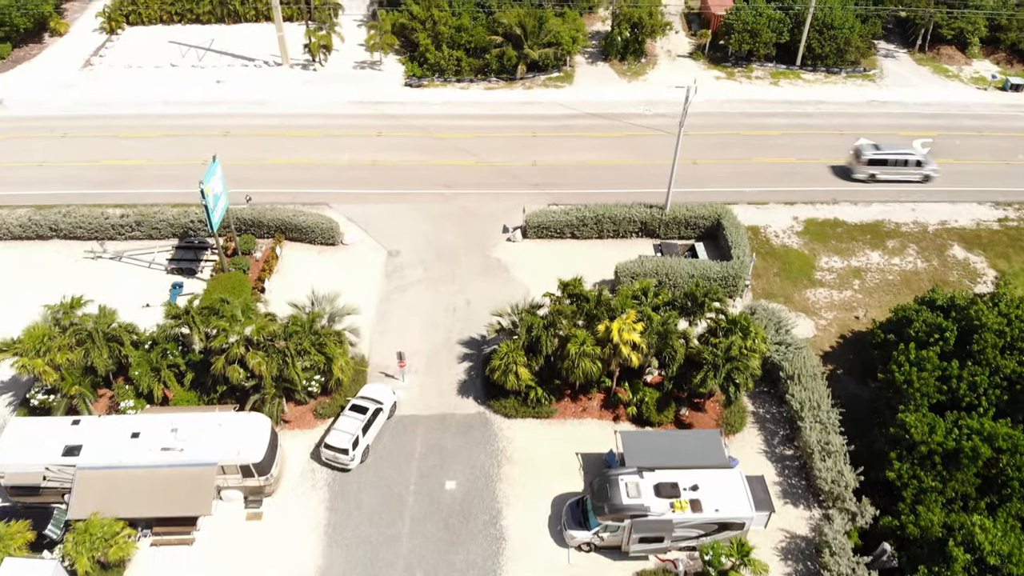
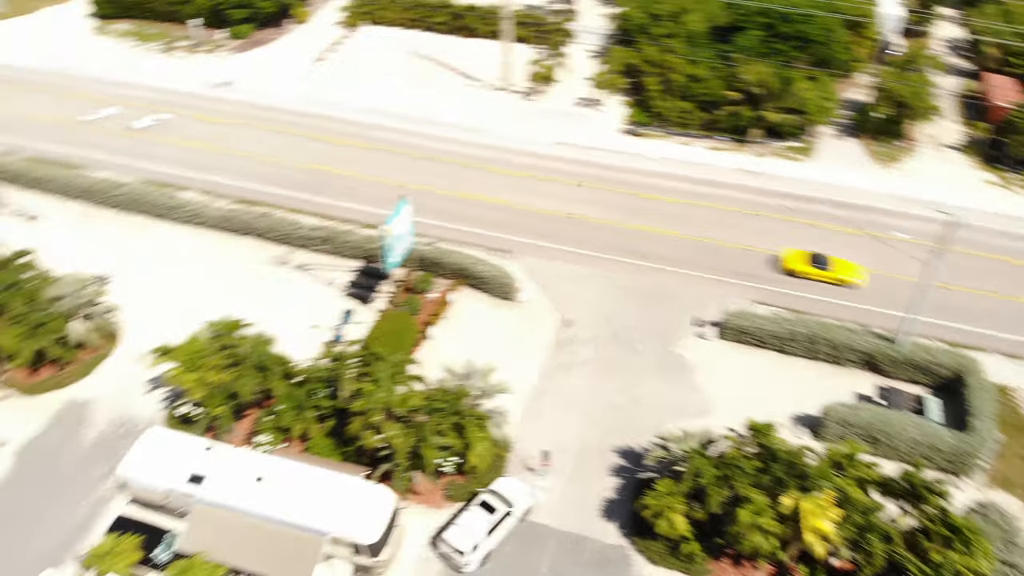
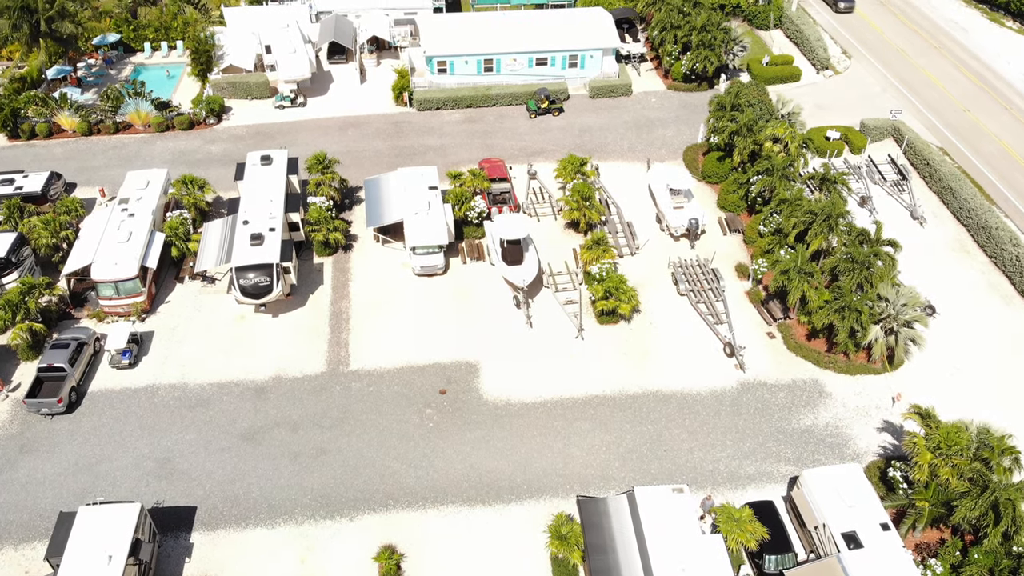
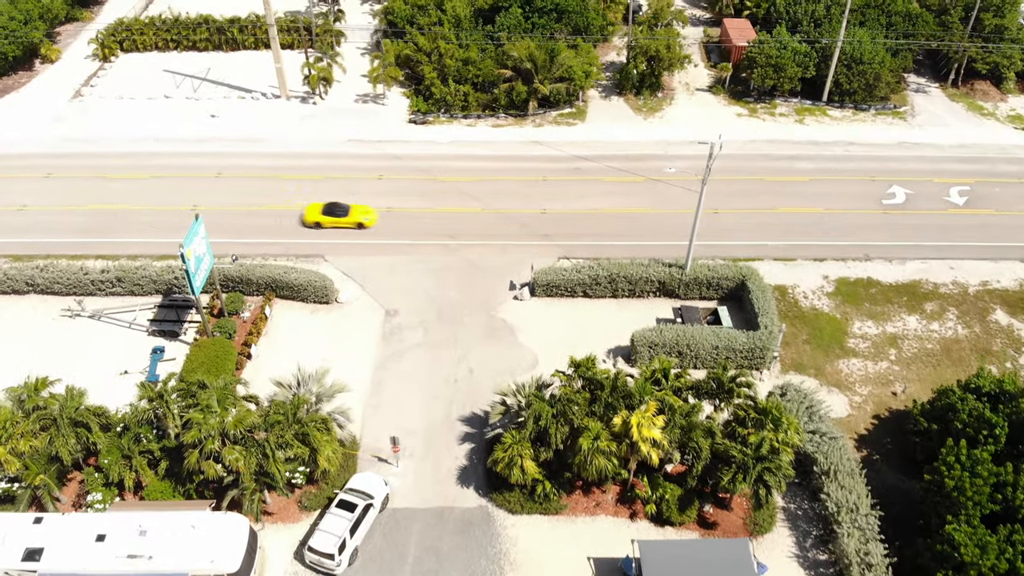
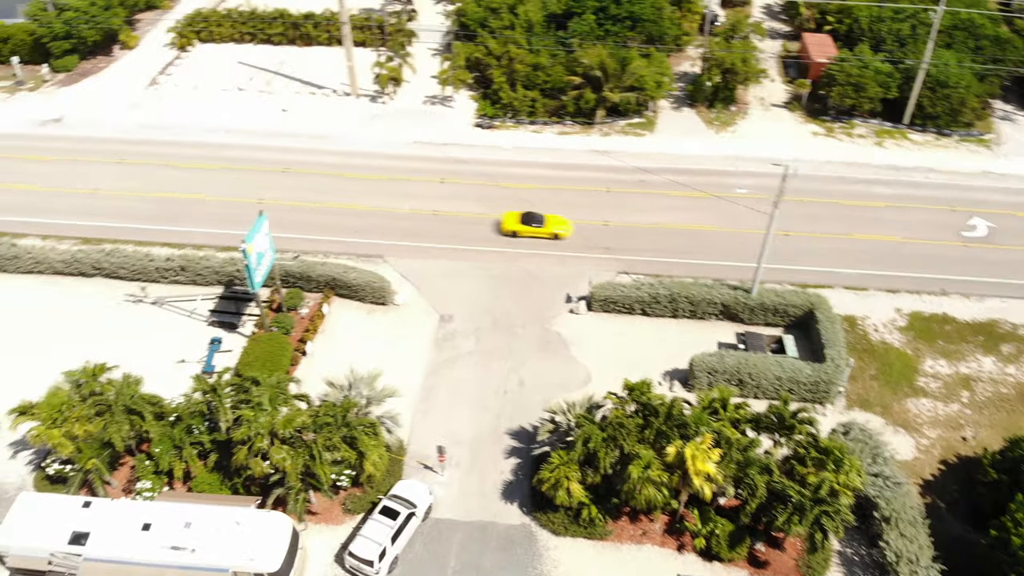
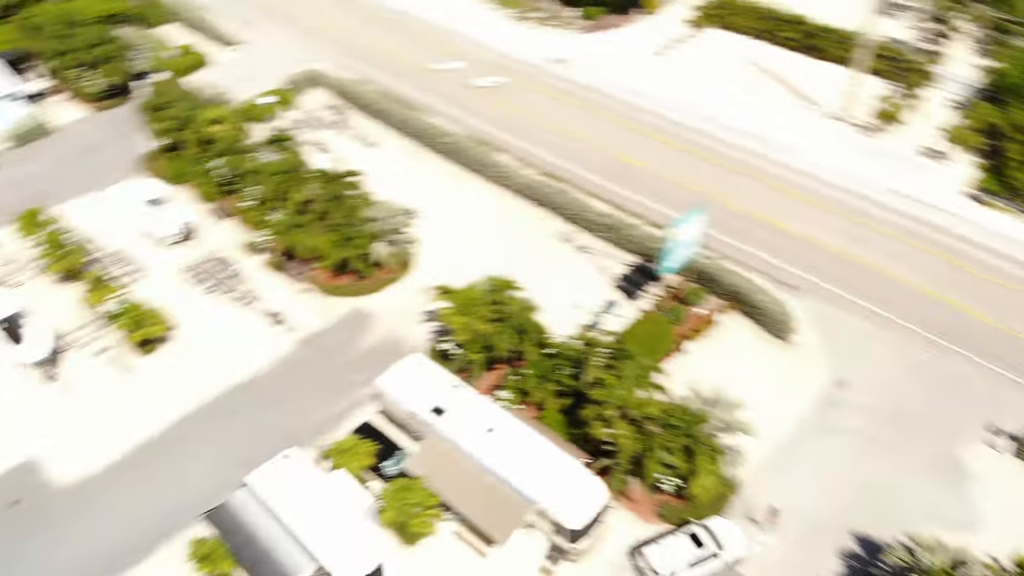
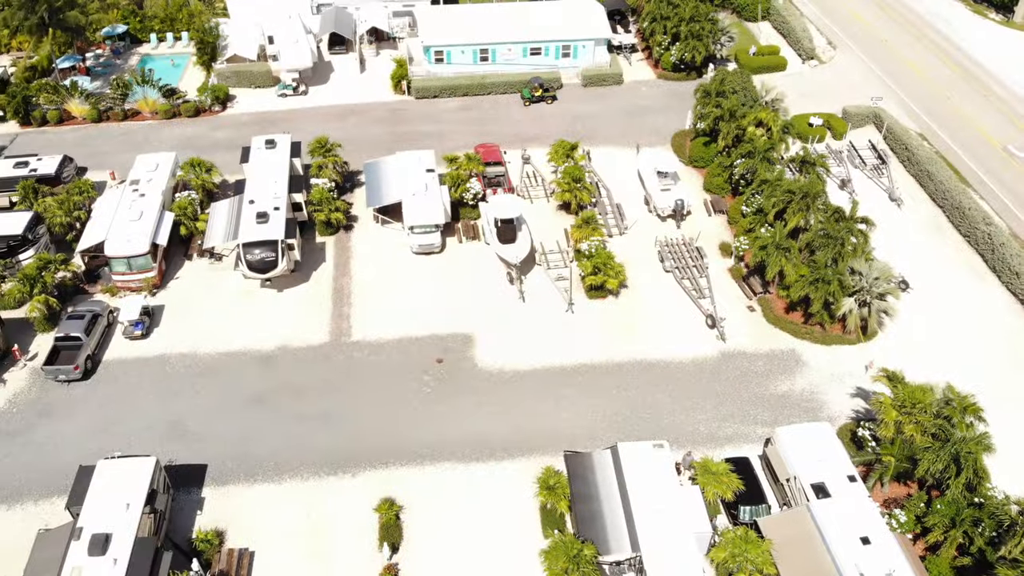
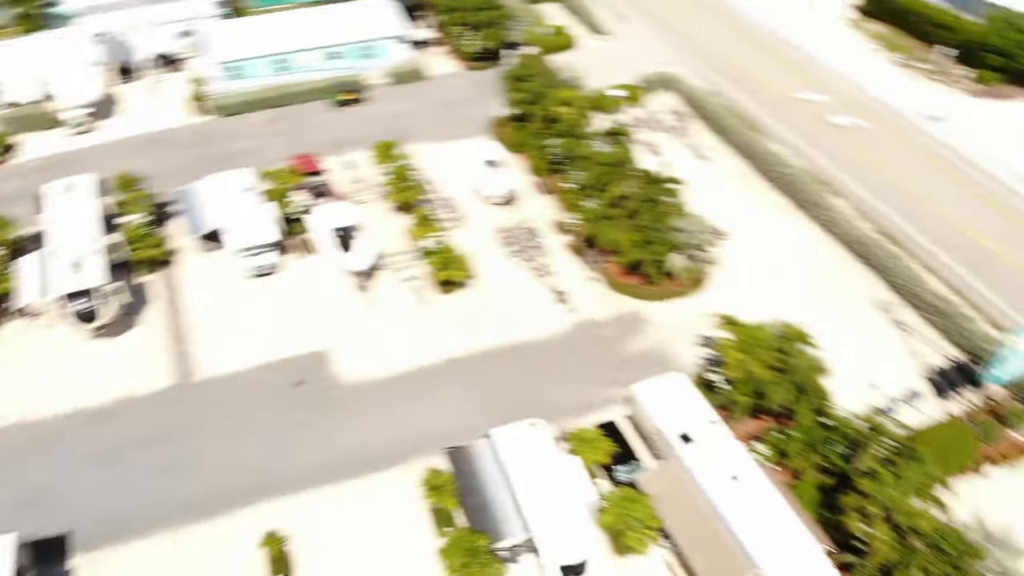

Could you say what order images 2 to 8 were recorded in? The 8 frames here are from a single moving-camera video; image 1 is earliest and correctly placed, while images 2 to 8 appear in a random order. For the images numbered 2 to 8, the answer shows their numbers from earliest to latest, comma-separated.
4, 5, 2, 6, 8, 7, 3
